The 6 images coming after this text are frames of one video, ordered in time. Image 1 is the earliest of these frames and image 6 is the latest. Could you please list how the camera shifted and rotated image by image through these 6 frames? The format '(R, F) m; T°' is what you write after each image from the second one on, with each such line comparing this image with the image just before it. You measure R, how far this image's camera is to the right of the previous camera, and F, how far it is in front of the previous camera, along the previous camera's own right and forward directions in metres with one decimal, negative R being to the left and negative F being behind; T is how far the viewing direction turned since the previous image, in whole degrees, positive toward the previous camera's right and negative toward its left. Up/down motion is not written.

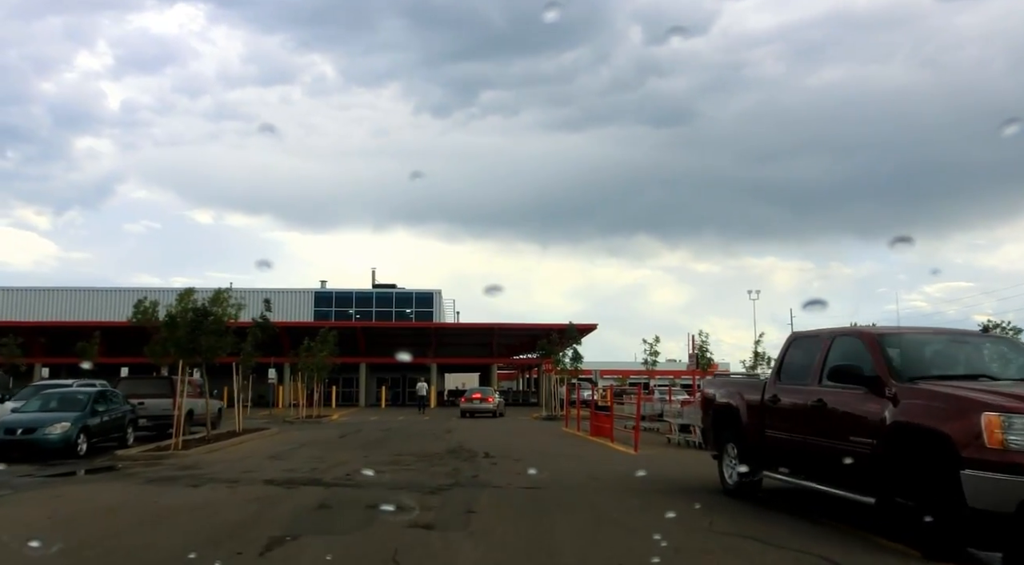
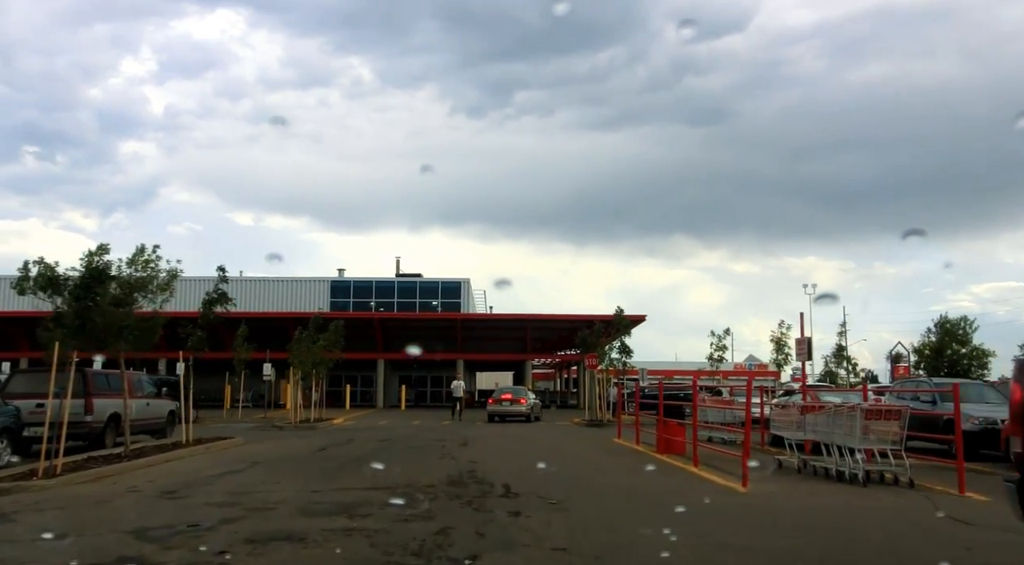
(0.0, +6.0) m; -3°
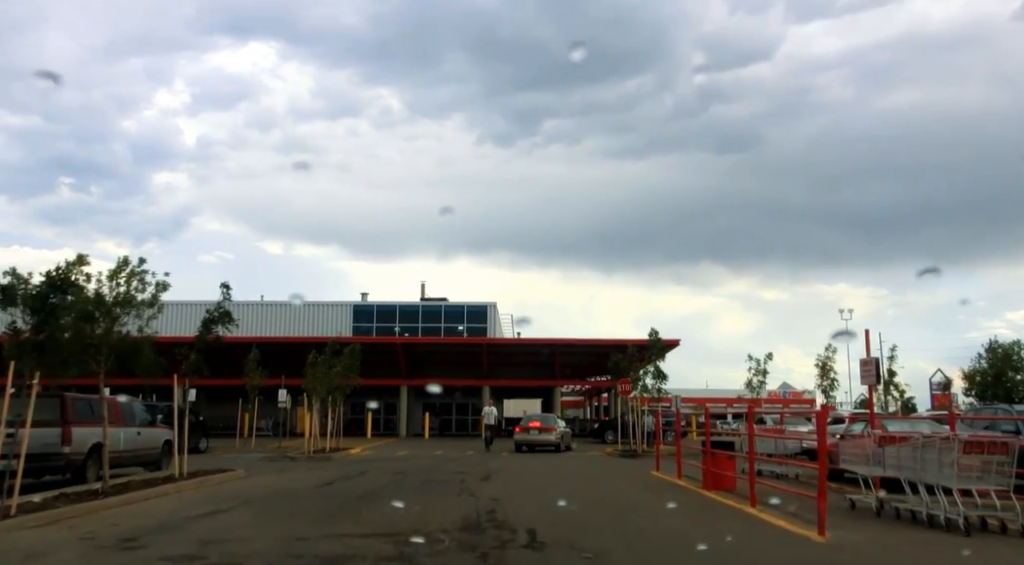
(0.0, +1.7) m; -2°
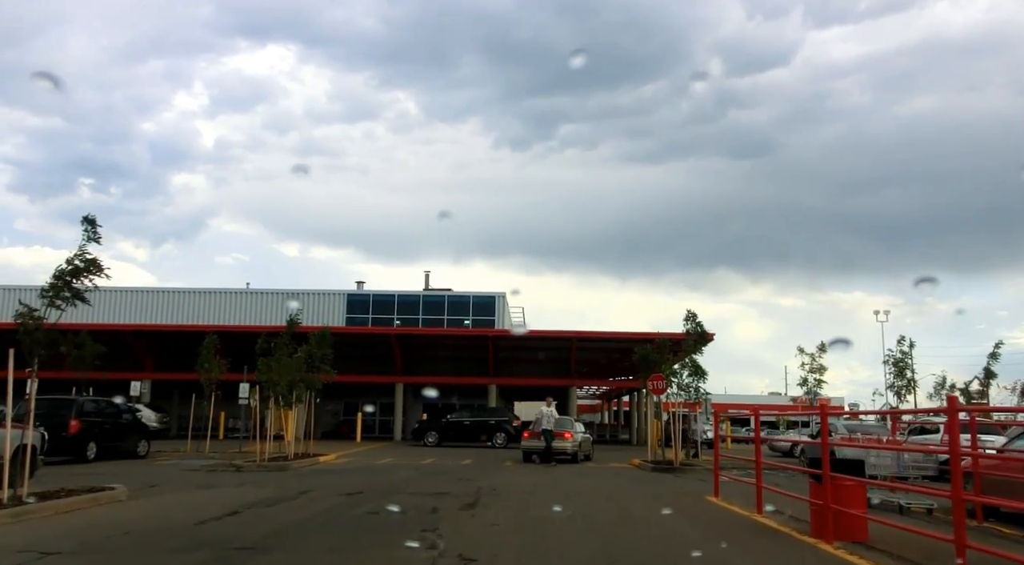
(+0.2, +5.3) m; -1°
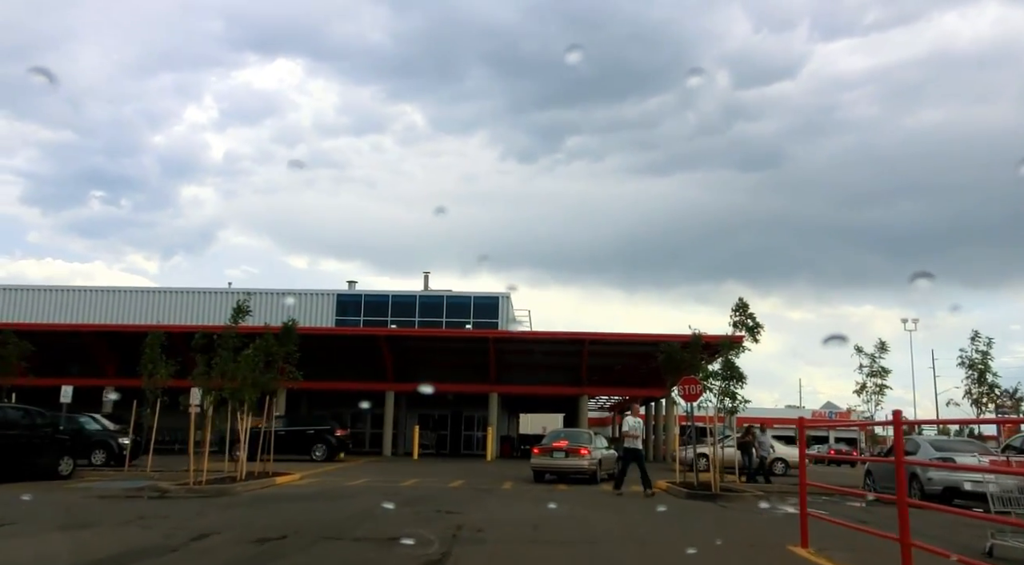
(+0.2, +4.1) m; -1°
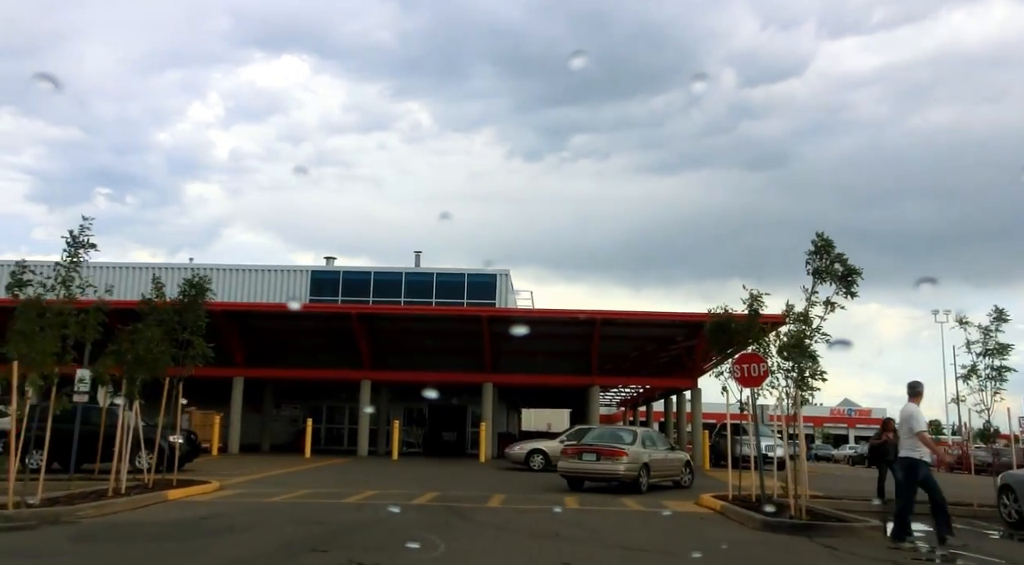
(+0.2, +5.5) m; 0°
